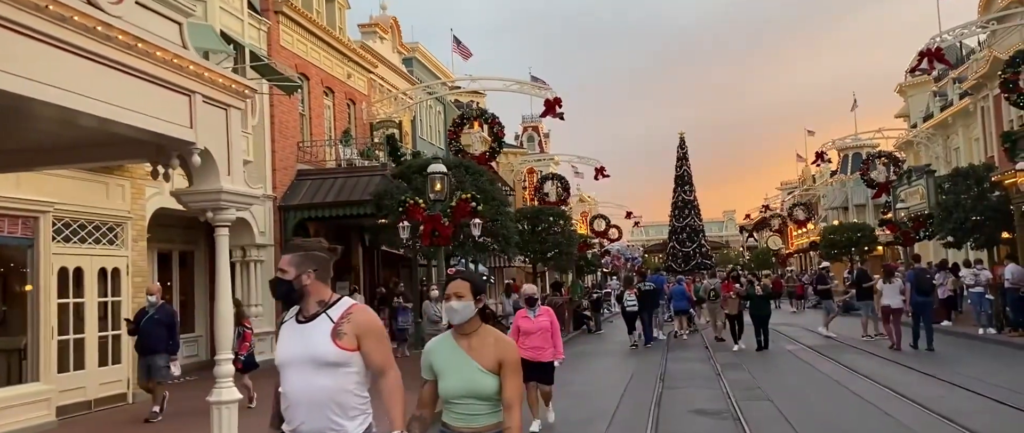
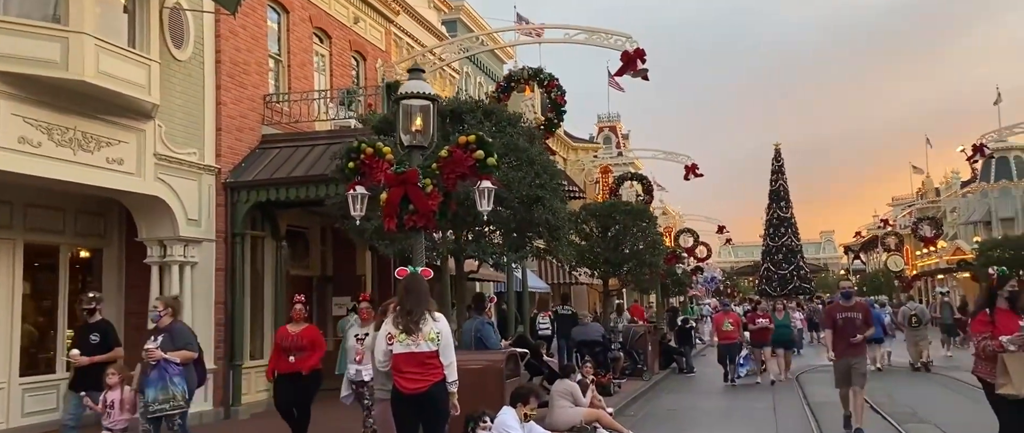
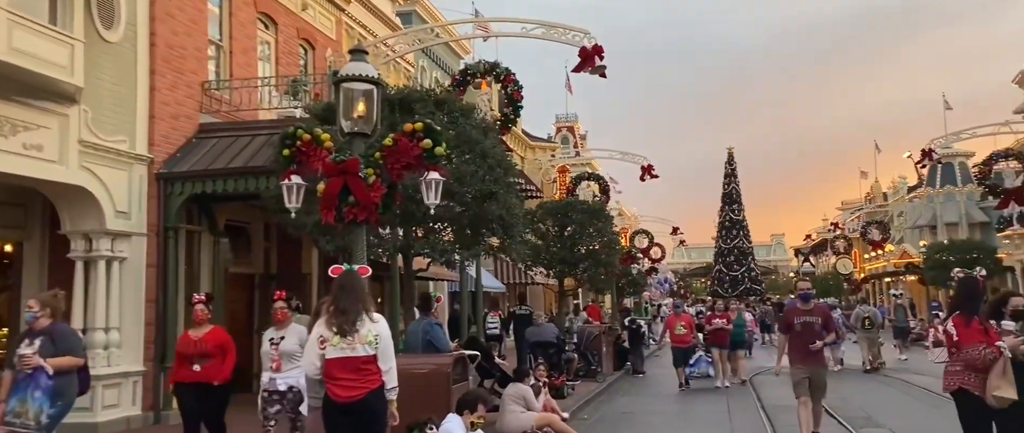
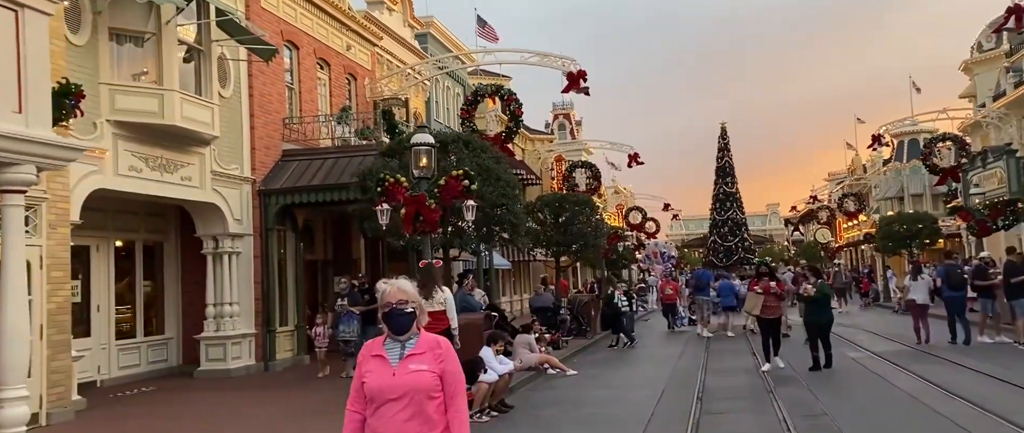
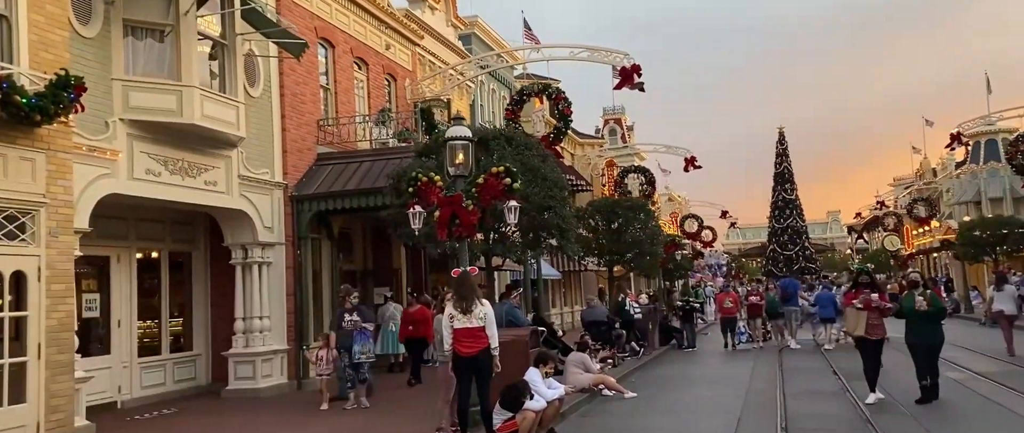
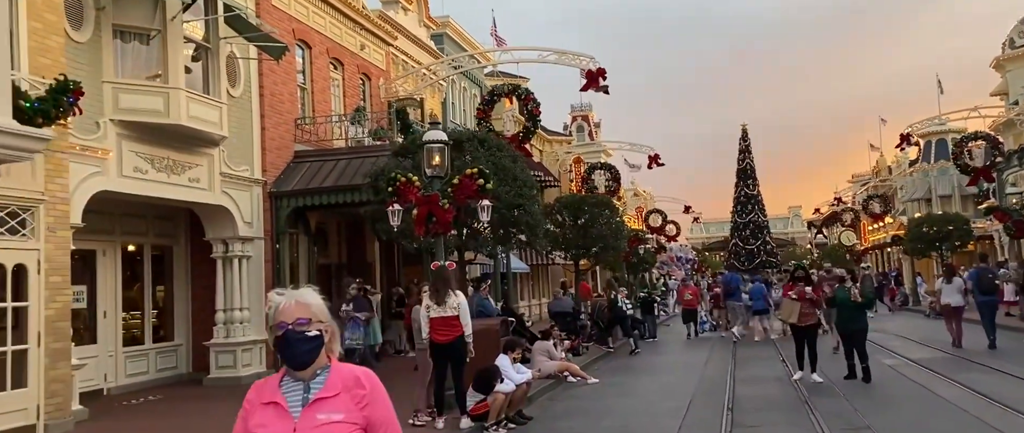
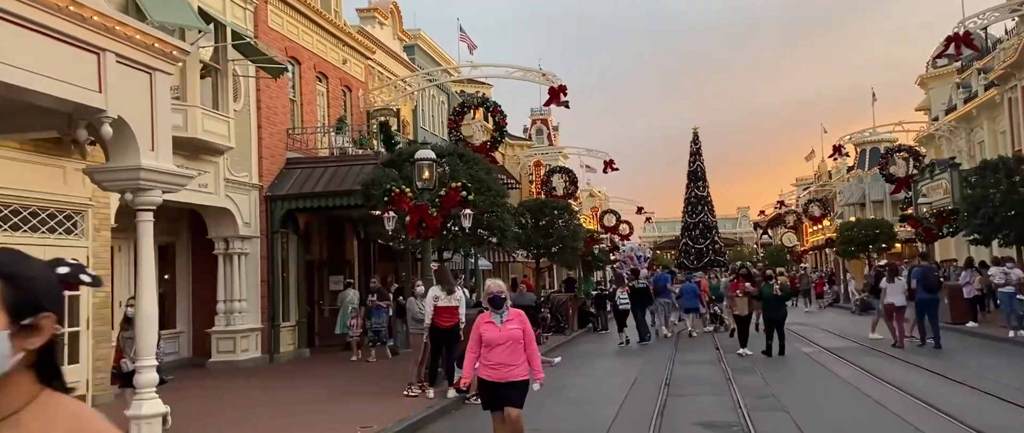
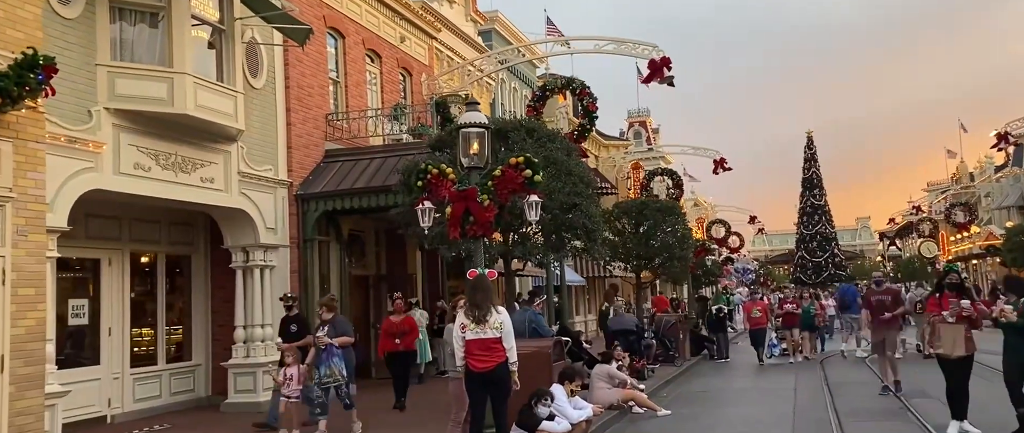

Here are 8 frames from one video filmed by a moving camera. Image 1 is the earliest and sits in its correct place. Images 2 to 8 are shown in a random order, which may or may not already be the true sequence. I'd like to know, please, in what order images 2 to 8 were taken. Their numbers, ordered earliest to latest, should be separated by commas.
7, 4, 6, 5, 8, 2, 3
